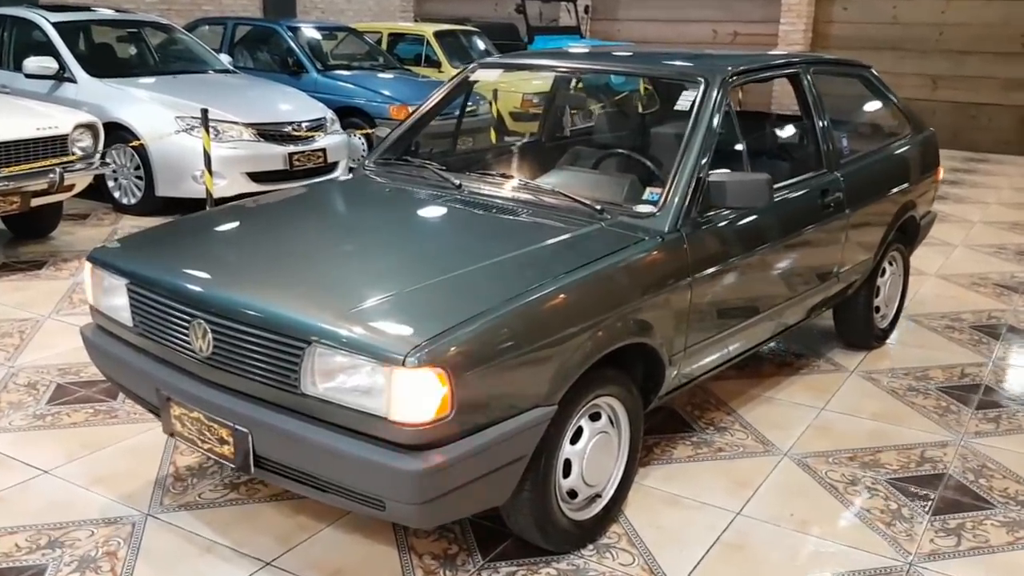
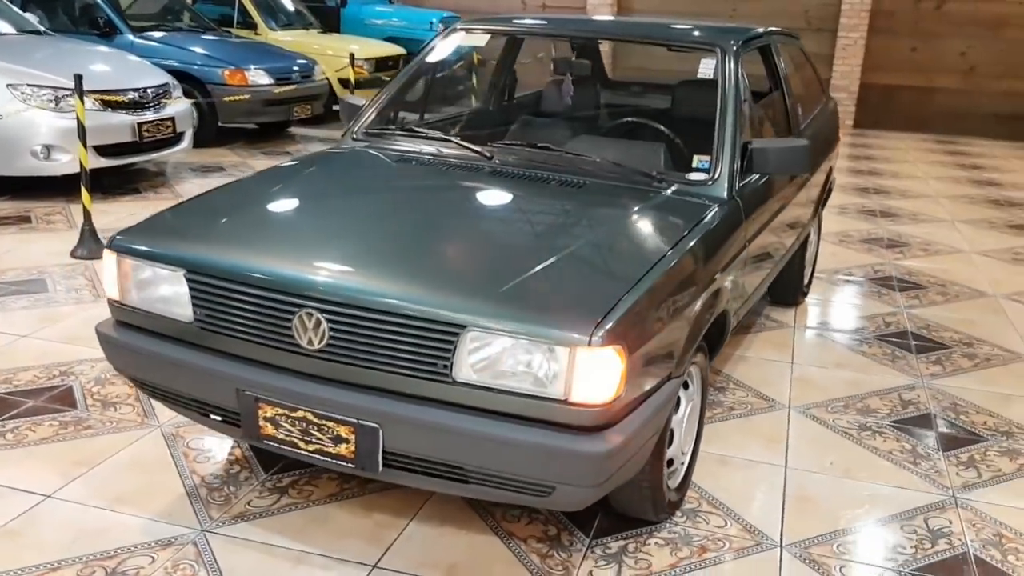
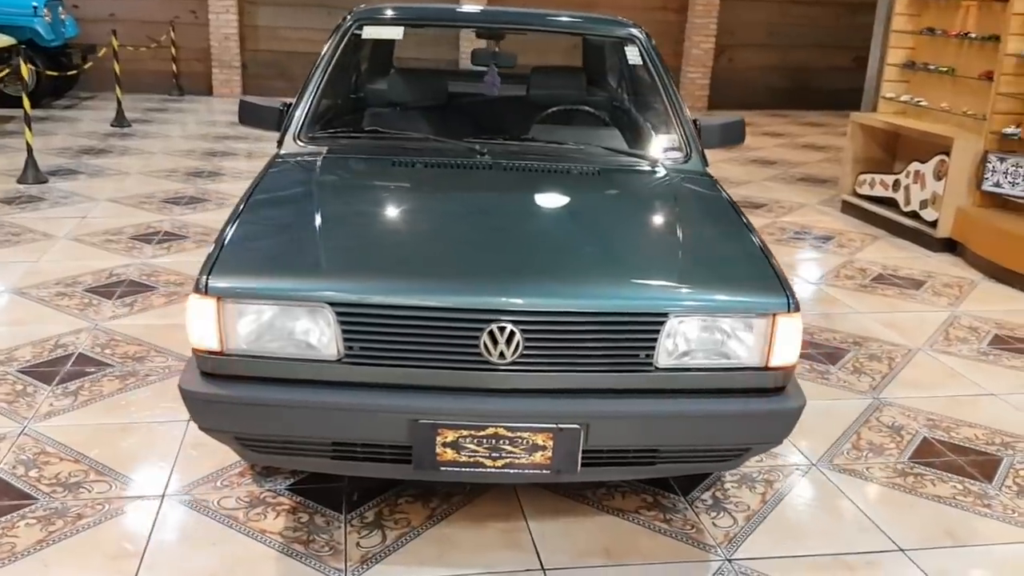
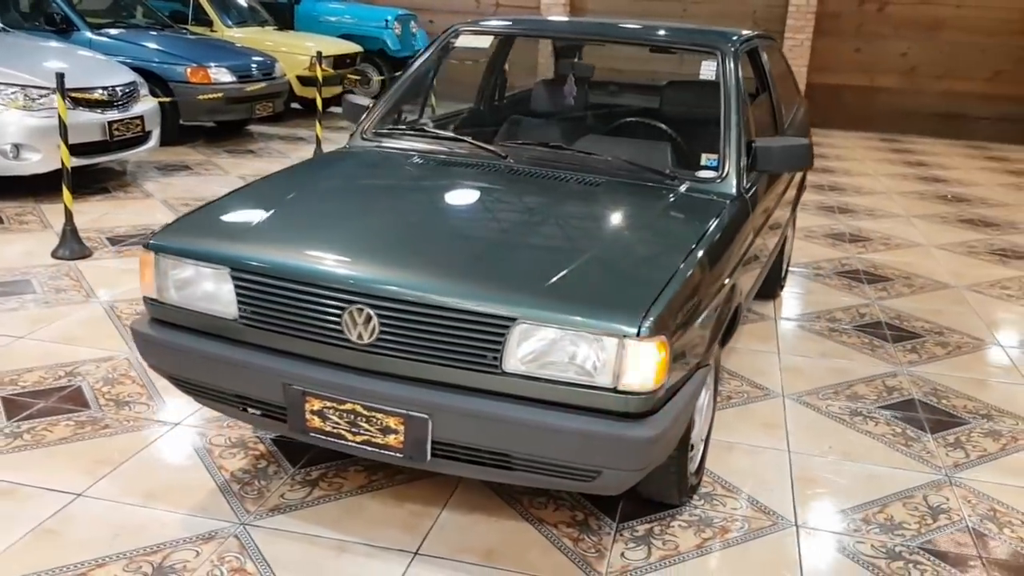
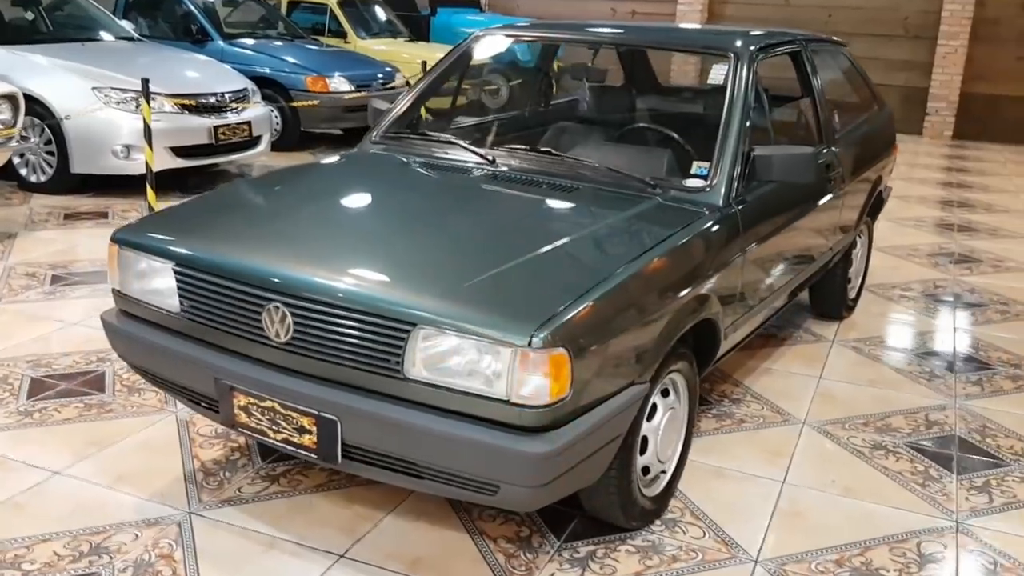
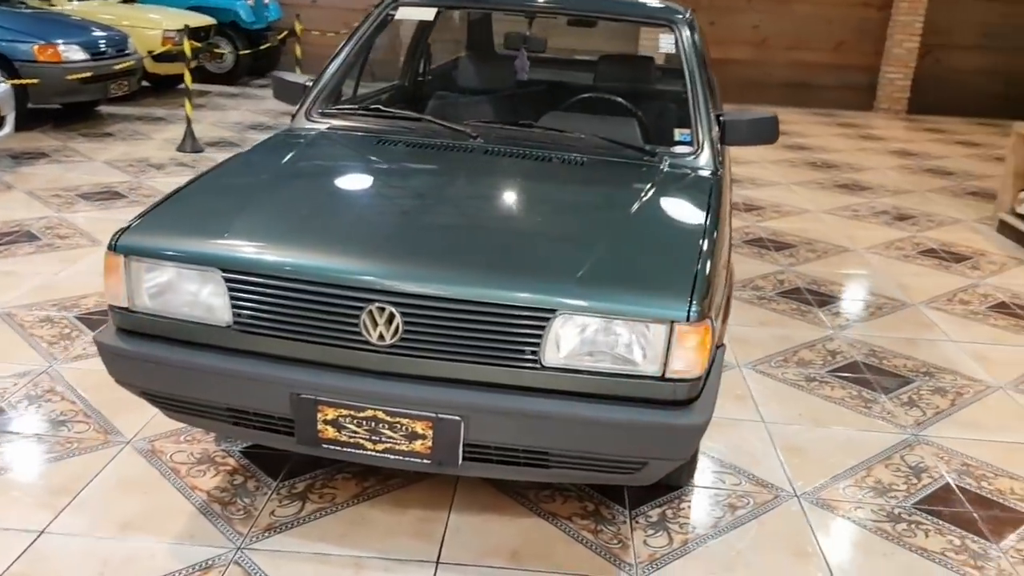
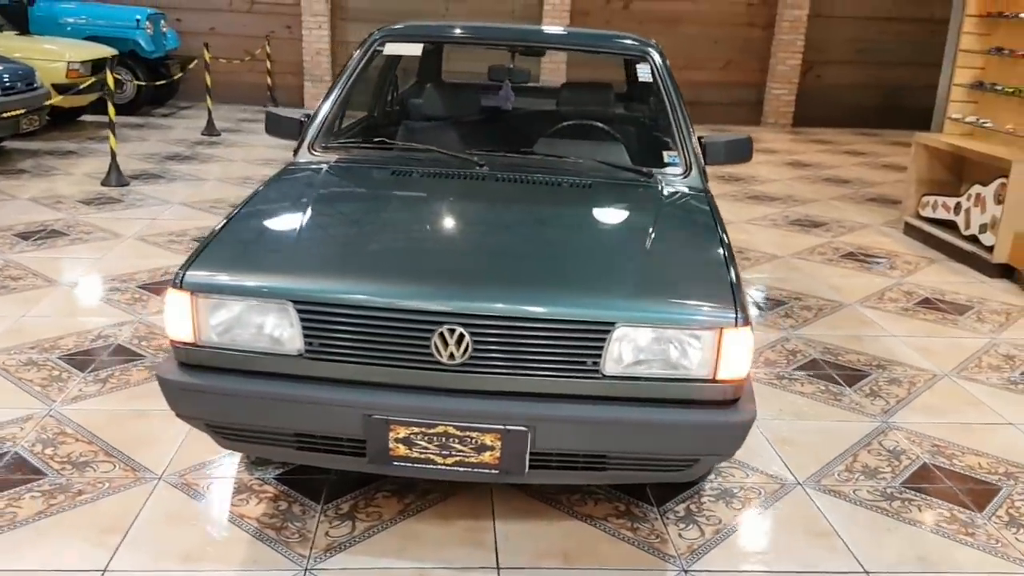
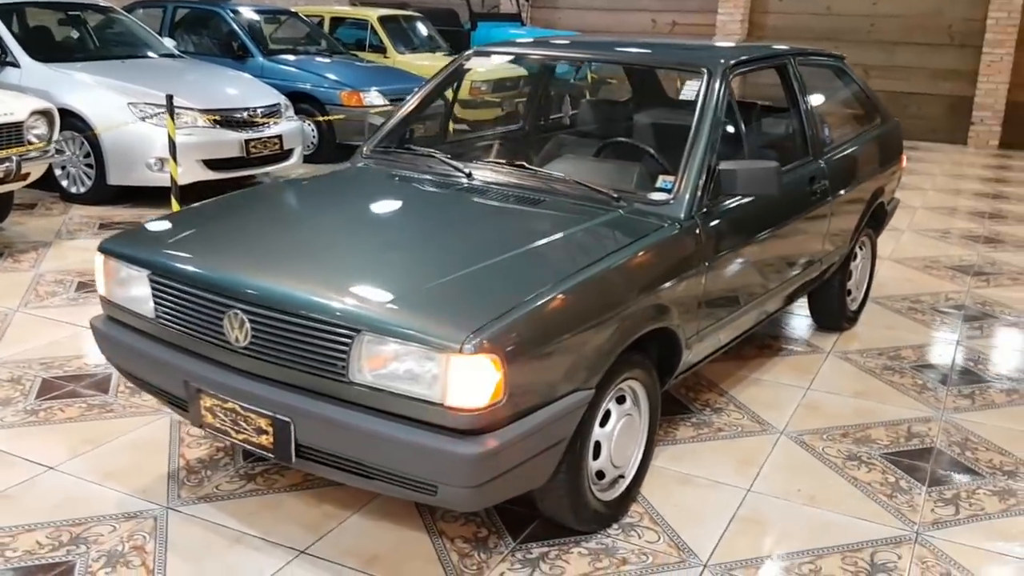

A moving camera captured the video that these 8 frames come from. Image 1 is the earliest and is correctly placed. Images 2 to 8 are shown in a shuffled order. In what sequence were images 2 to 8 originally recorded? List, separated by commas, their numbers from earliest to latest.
8, 5, 2, 4, 6, 7, 3
